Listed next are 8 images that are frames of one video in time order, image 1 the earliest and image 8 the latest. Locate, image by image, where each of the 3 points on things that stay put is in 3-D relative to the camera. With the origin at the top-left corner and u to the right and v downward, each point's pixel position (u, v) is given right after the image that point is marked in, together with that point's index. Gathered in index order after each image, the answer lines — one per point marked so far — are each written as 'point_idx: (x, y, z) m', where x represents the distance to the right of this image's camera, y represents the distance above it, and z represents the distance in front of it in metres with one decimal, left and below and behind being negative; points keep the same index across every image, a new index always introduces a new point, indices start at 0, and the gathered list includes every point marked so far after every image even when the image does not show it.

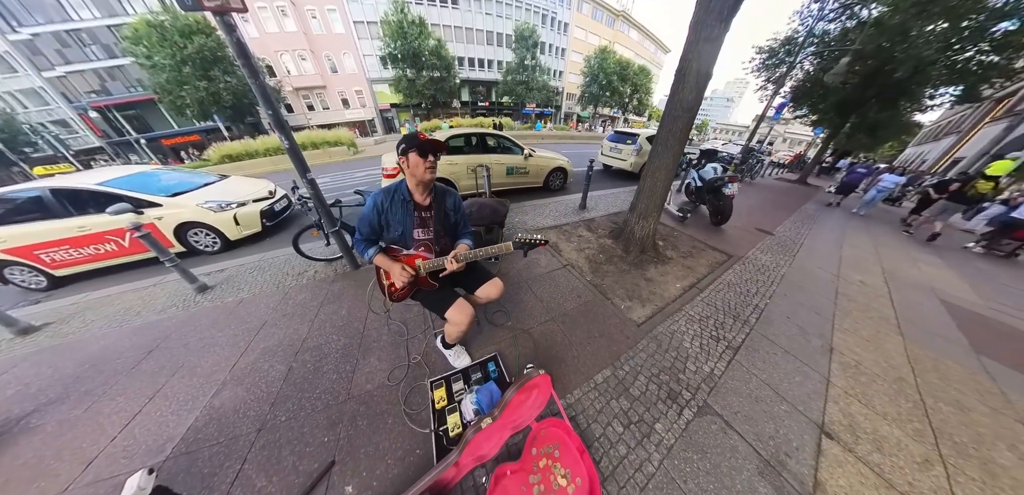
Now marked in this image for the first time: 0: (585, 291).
0: (+0.8, -0.5, +3.2) m
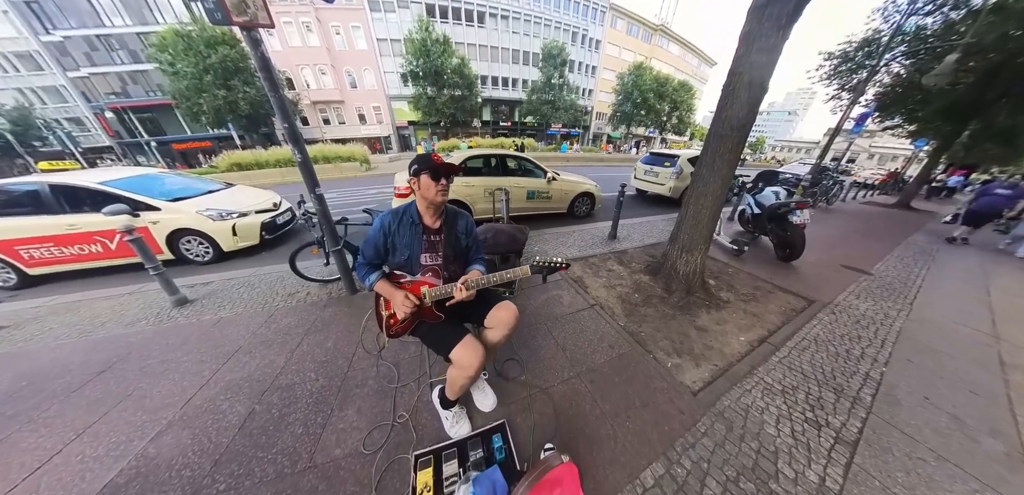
0: (+0.9, -0.8, +2.6) m
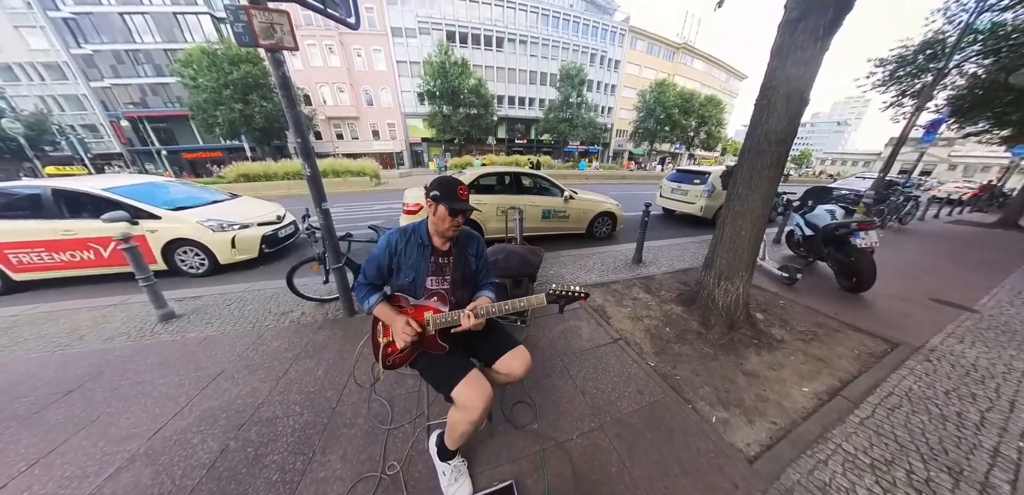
0: (+1.0, -1.0, +2.2) m
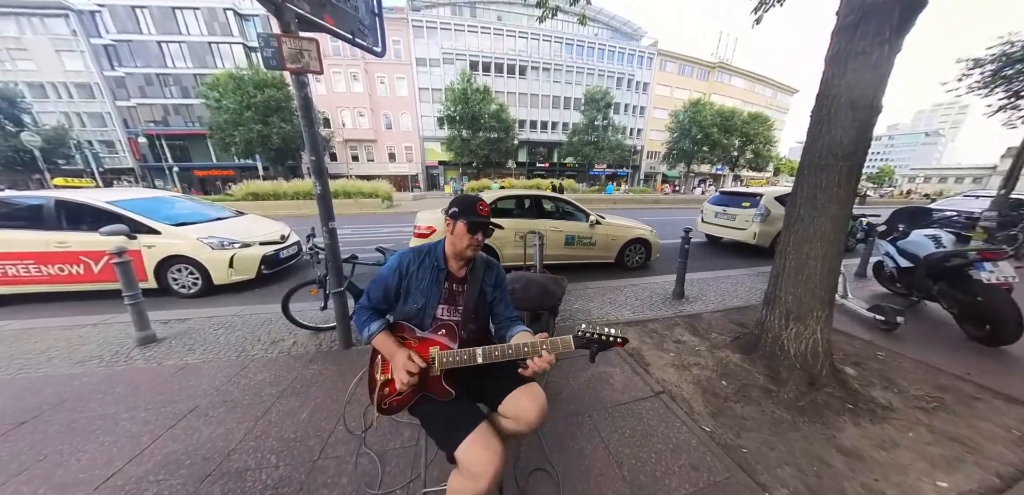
0: (+1.1, -1.2, +1.8) m
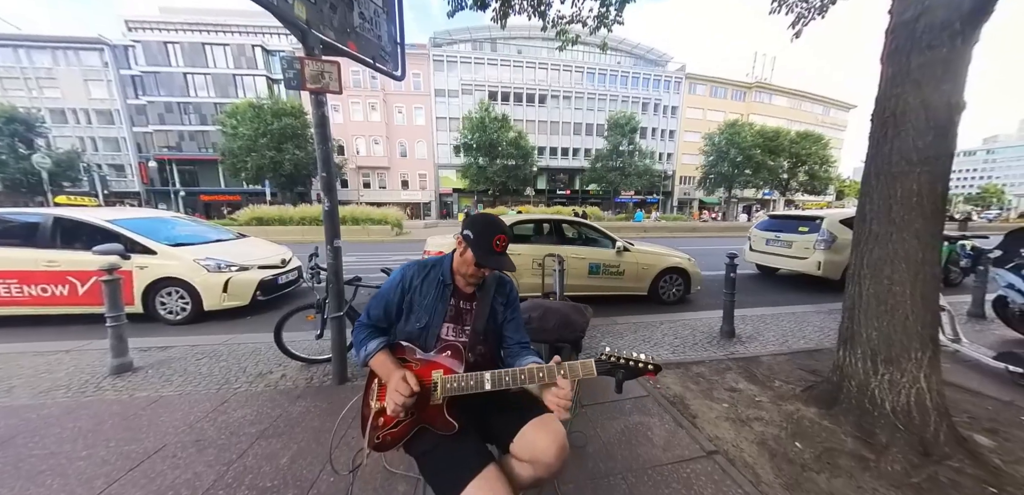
0: (+1.2, -1.3, +1.4) m
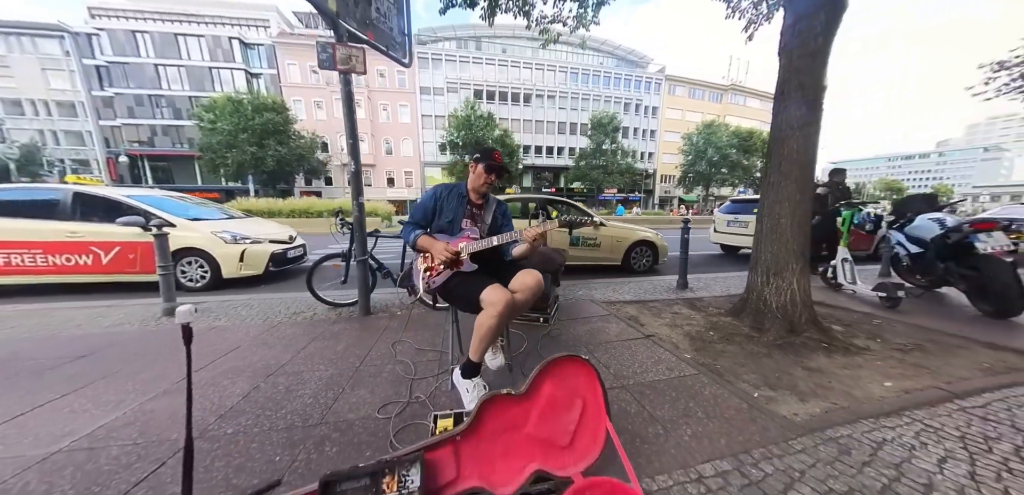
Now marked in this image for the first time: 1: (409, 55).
0: (+1.2, -0.8, +2.2) m
1: (-1.2, +2.3, +3.9) m
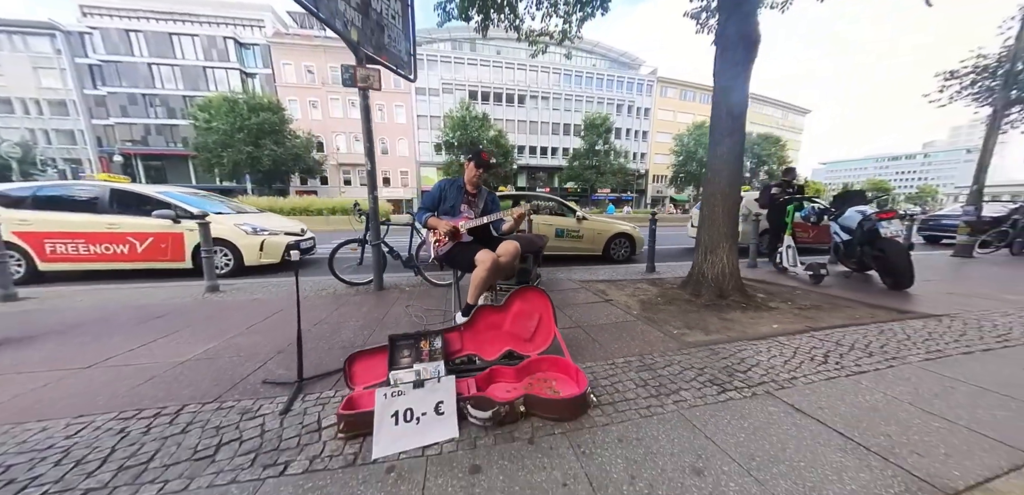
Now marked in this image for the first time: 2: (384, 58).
0: (+1.1, -0.7, +2.9) m
1: (-1.4, +2.5, +4.5) m
2: (-1.5, +2.3, +3.9) m
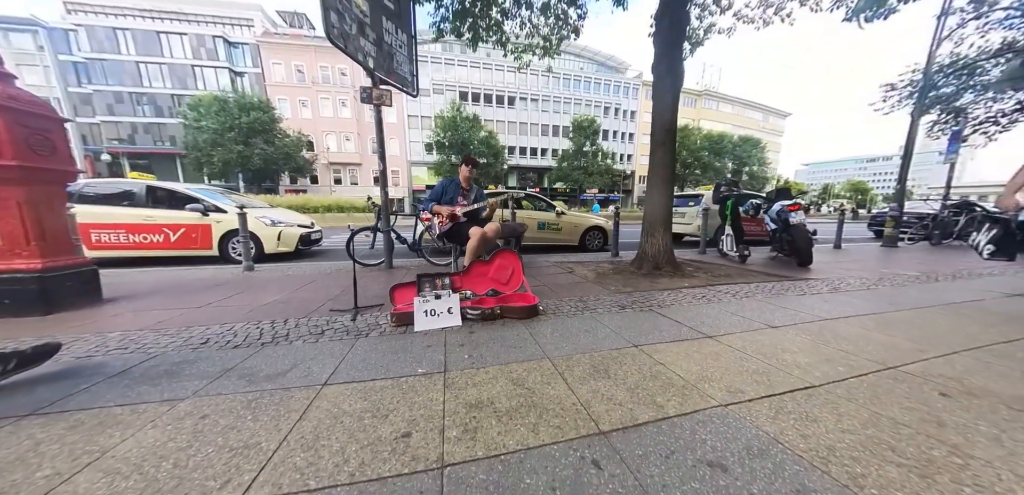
0: (+0.9, -0.5, +3.8) m
1: (-1.6, +2.7, +5.4) m
2: (-1.7, +2.5, +4.7) m
